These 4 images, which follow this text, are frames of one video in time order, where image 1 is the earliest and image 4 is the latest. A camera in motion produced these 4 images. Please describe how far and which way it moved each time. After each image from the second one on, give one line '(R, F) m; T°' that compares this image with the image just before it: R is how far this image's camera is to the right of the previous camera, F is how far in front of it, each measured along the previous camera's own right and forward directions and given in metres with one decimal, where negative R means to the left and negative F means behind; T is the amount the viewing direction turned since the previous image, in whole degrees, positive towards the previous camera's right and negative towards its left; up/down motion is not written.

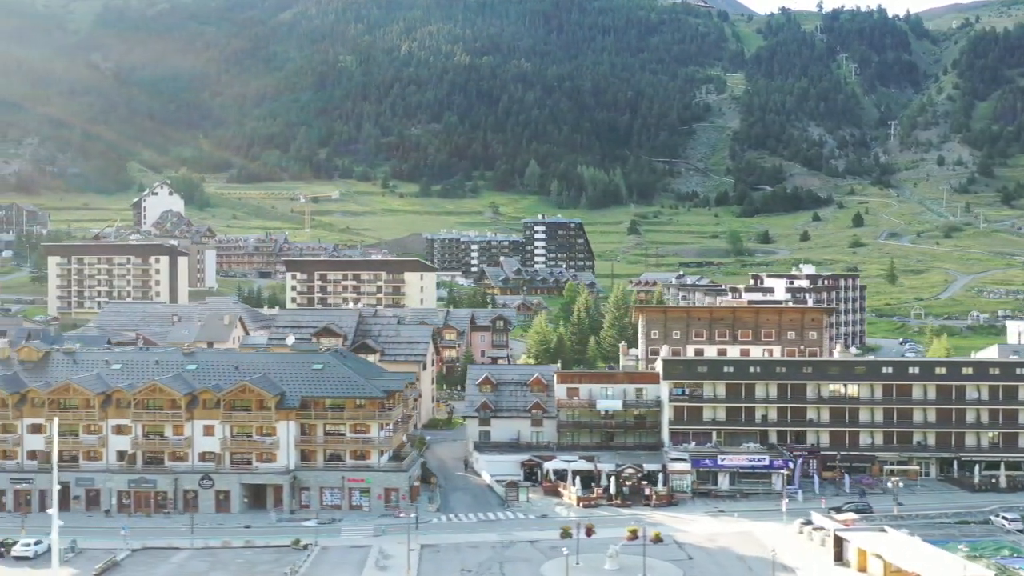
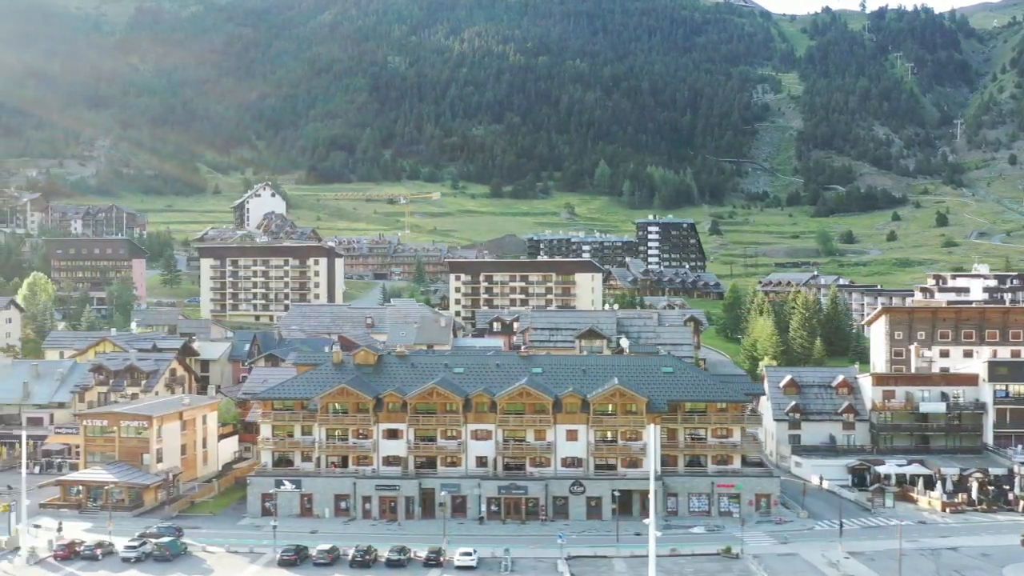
(-14.0, +0.9) m; 0°
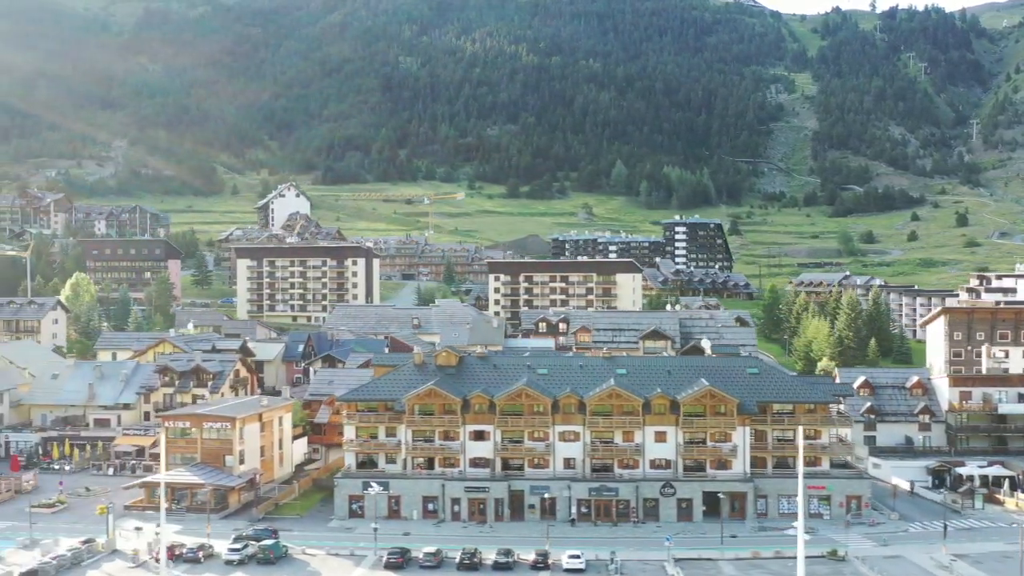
(-3.3, +0.2) m; 0°
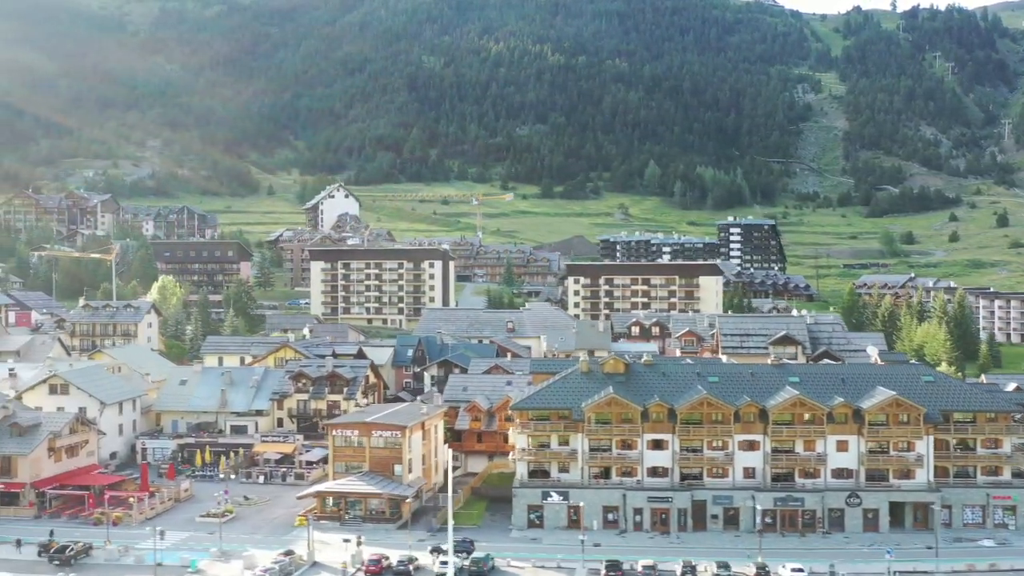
(-6.8, +0.5) m; 0°
